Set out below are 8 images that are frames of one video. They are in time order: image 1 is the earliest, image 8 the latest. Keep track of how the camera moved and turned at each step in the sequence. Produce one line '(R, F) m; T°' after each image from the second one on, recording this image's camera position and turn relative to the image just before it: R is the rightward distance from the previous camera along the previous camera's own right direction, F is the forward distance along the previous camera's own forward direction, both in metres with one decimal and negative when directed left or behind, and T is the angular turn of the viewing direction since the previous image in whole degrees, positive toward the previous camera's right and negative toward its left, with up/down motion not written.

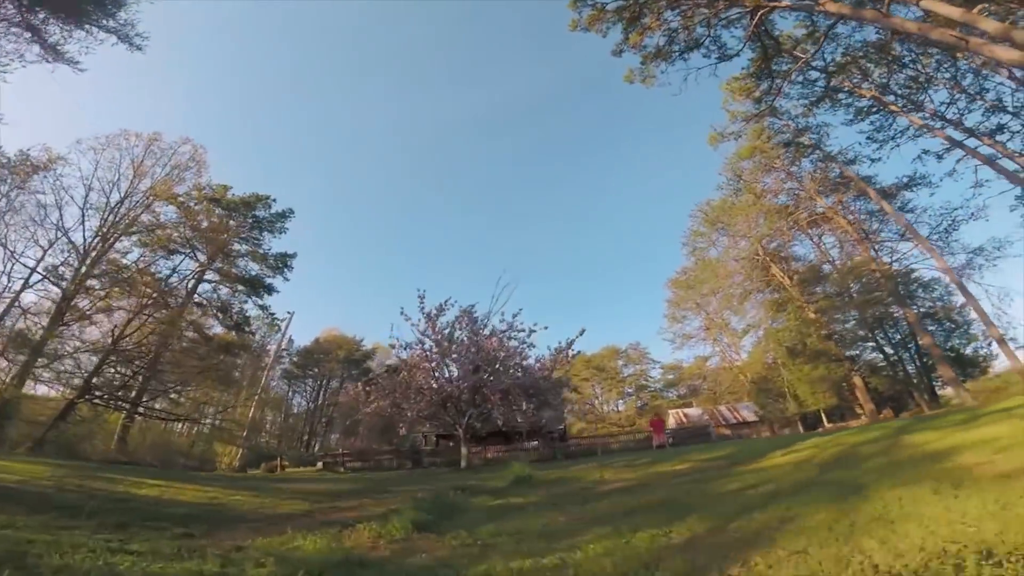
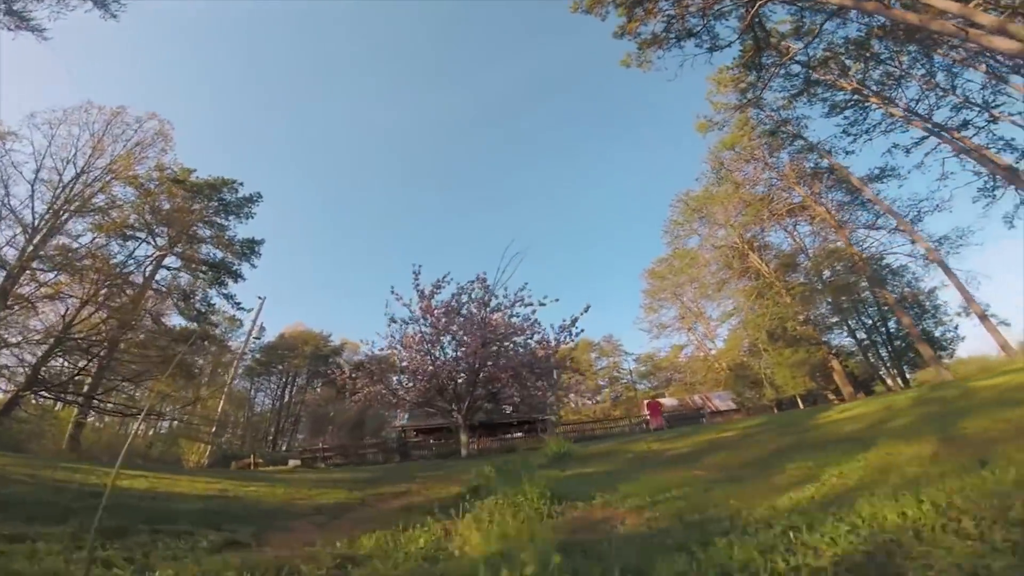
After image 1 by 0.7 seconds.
(-0.8, +1.1) m; +3°
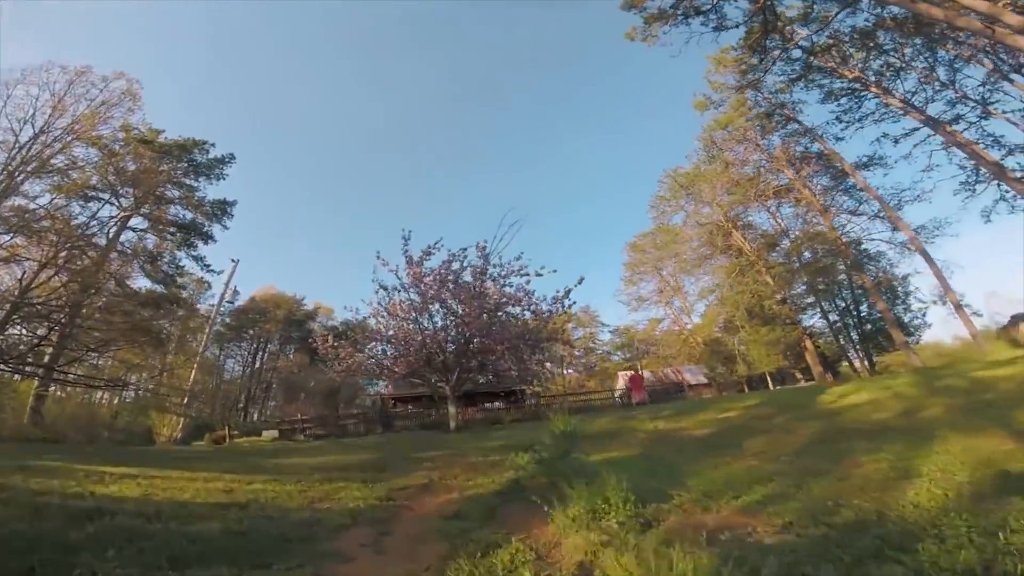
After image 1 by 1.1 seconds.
(-0.4, +0.5) m; +3°
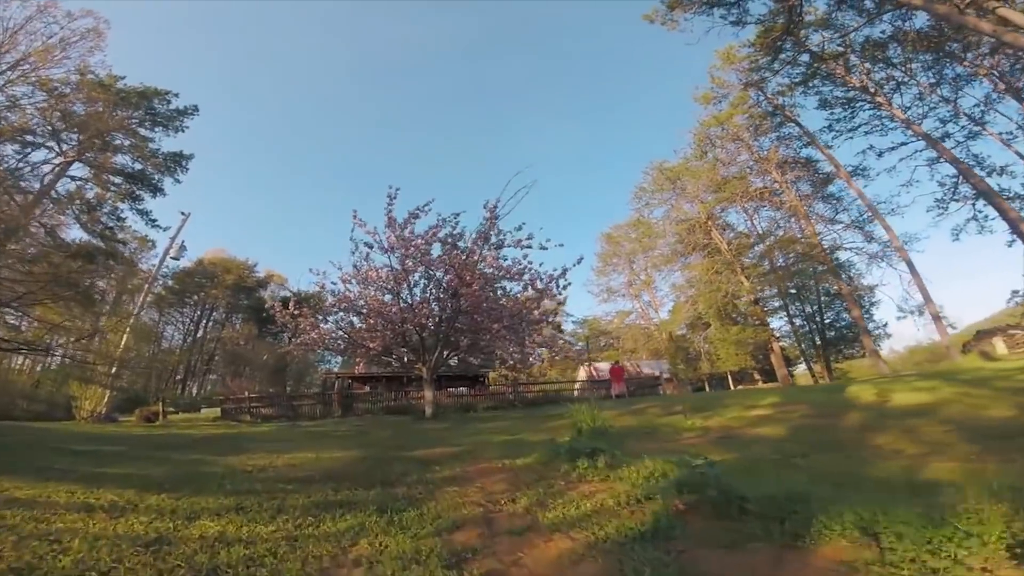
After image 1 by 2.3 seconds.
(-0.6, +1.4) m; +4°
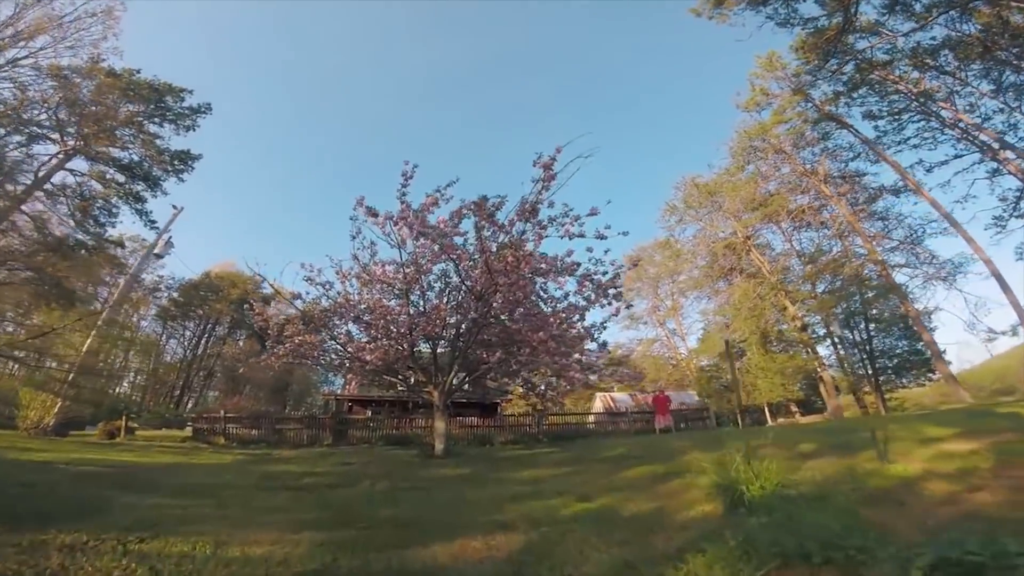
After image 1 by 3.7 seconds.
(-0.4, +2.4) m; -1°
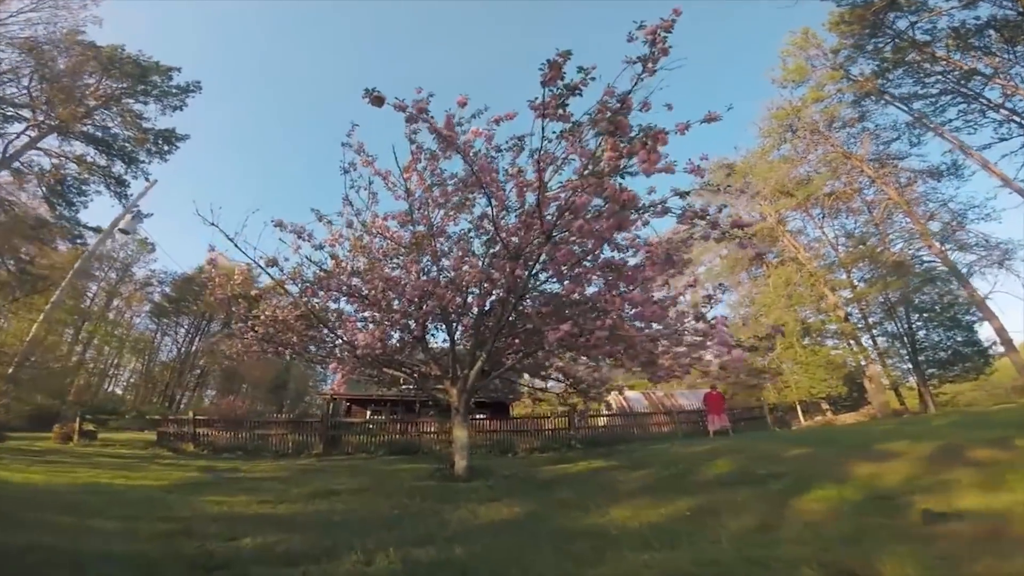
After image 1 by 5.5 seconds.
(-0.5, +2.1) m; 0°
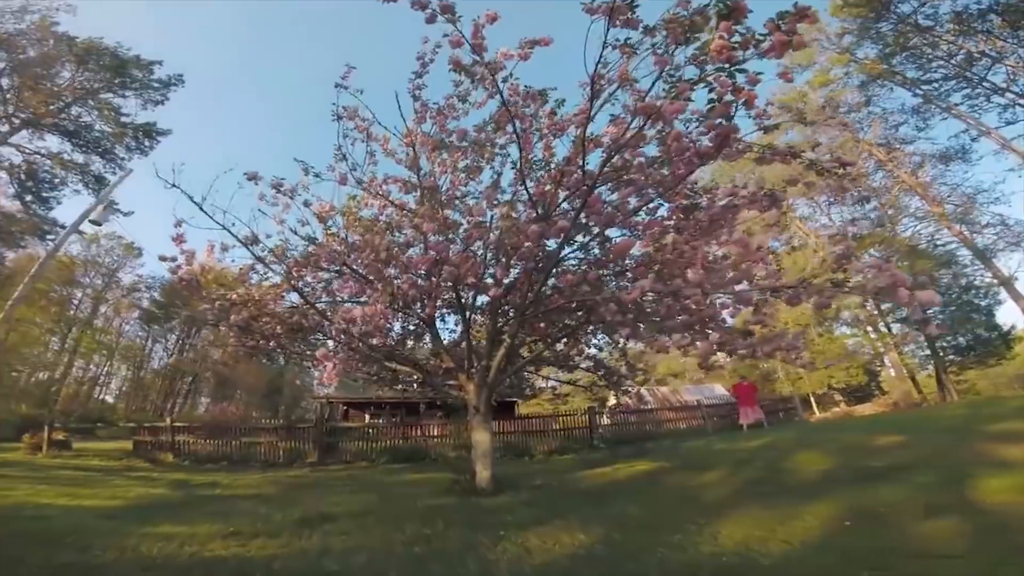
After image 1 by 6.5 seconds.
(-0.3, +1.1) m; +1°
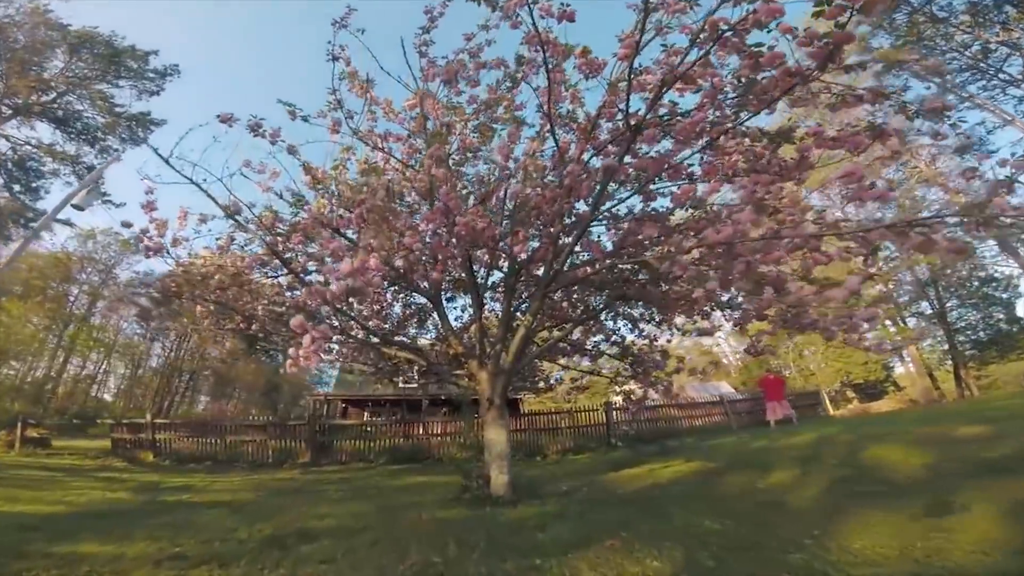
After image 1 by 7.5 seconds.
(-0.1, +0.8) m; 0°
